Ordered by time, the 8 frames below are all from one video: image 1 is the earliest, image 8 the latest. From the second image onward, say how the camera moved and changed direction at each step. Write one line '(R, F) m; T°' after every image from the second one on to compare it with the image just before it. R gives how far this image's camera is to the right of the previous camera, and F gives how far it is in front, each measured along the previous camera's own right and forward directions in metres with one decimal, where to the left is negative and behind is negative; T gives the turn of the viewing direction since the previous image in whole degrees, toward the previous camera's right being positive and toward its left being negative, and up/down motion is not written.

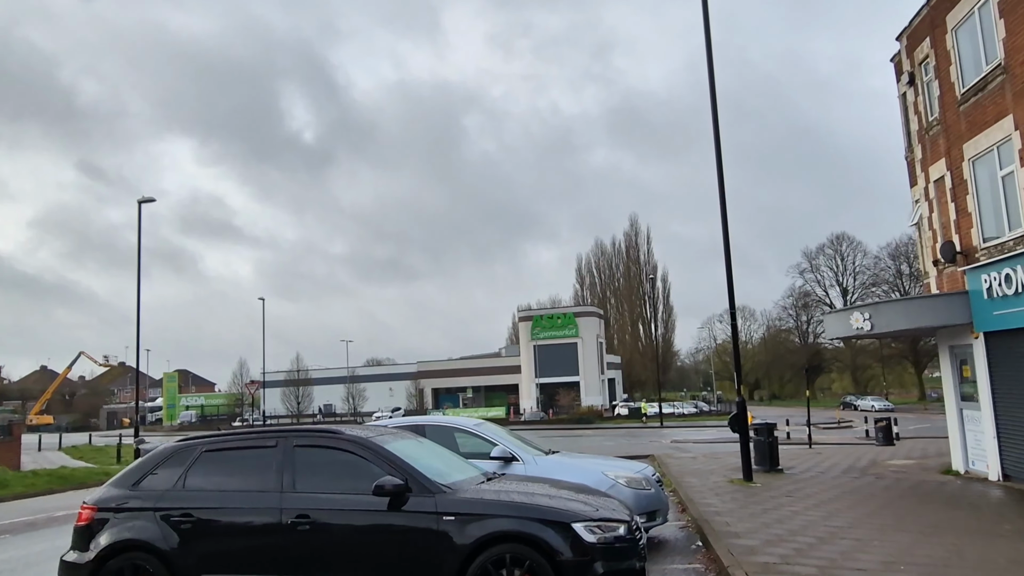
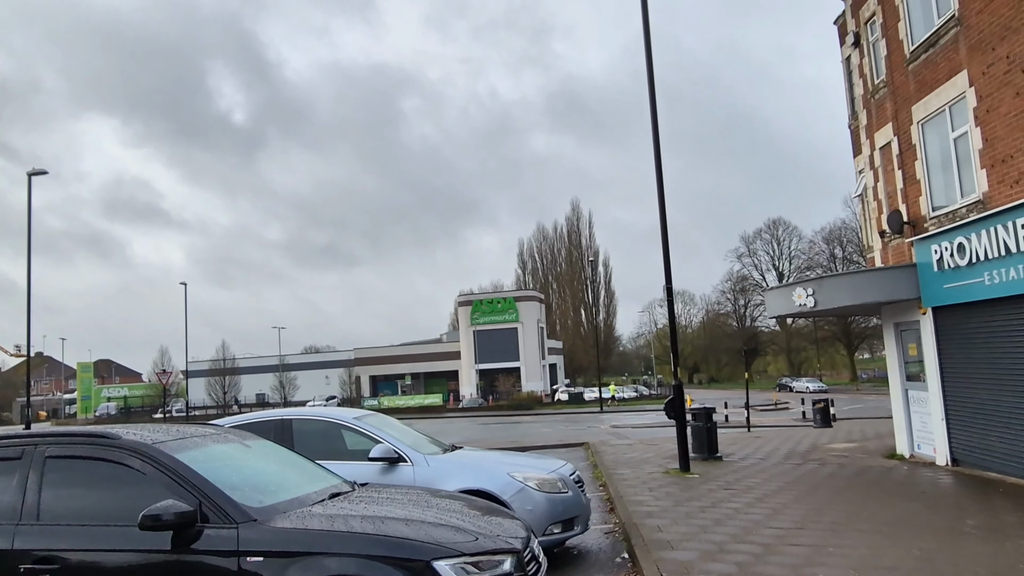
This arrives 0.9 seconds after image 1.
(+0.5, +1.3) m; +5°
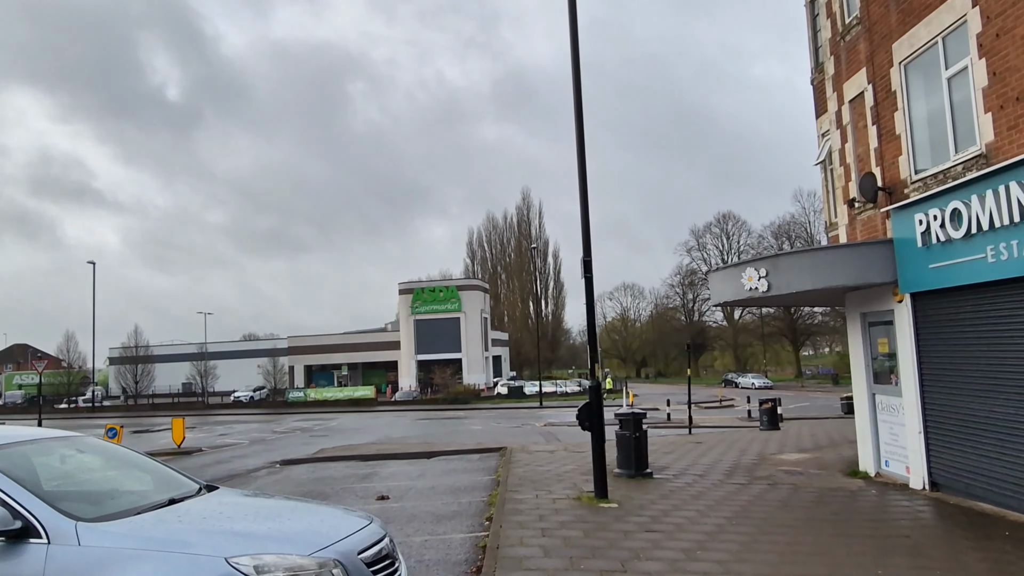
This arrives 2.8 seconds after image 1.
(+1.0, +2.5) m; +4°
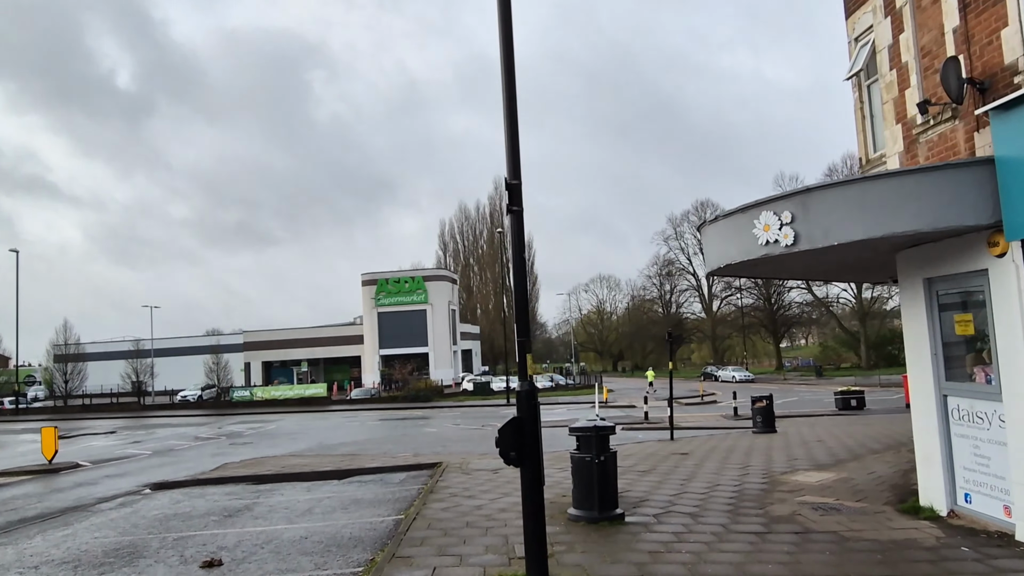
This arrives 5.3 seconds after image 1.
(+0.7, +3.3) m; +2°
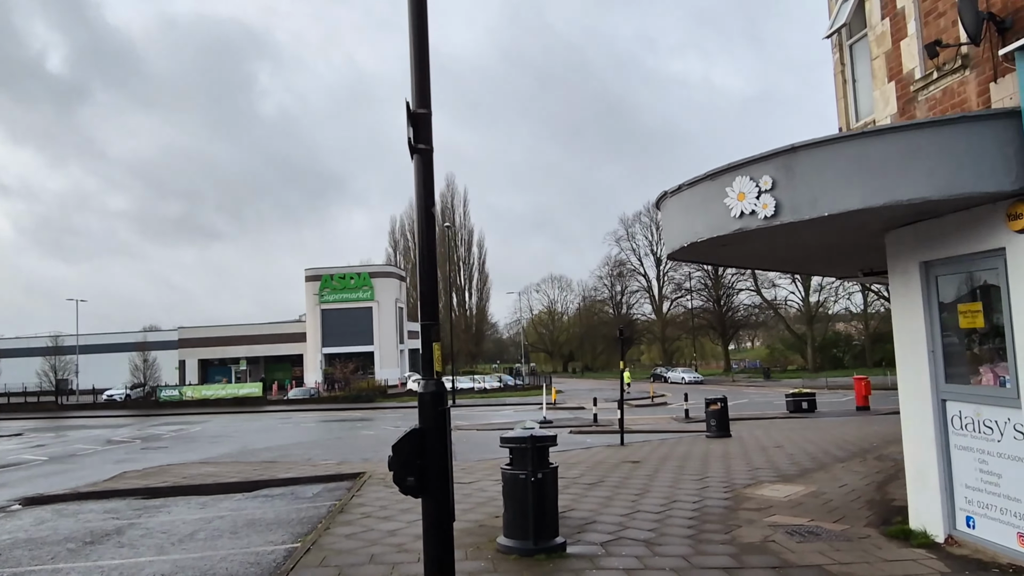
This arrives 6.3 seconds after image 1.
(+0.3, +1.3) m; +4°
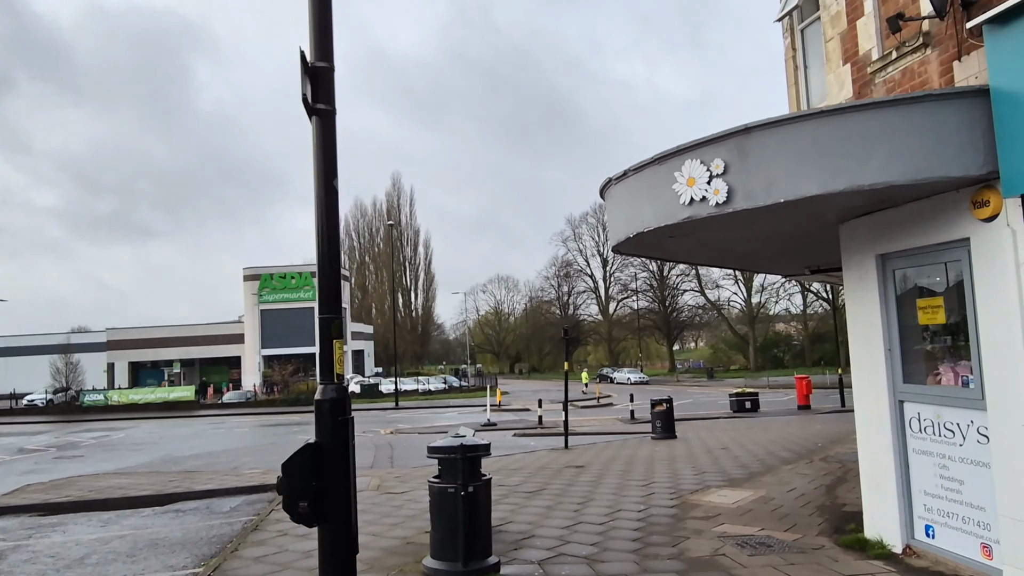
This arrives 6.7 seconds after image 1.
(+0.1, +0.6) m; +4°
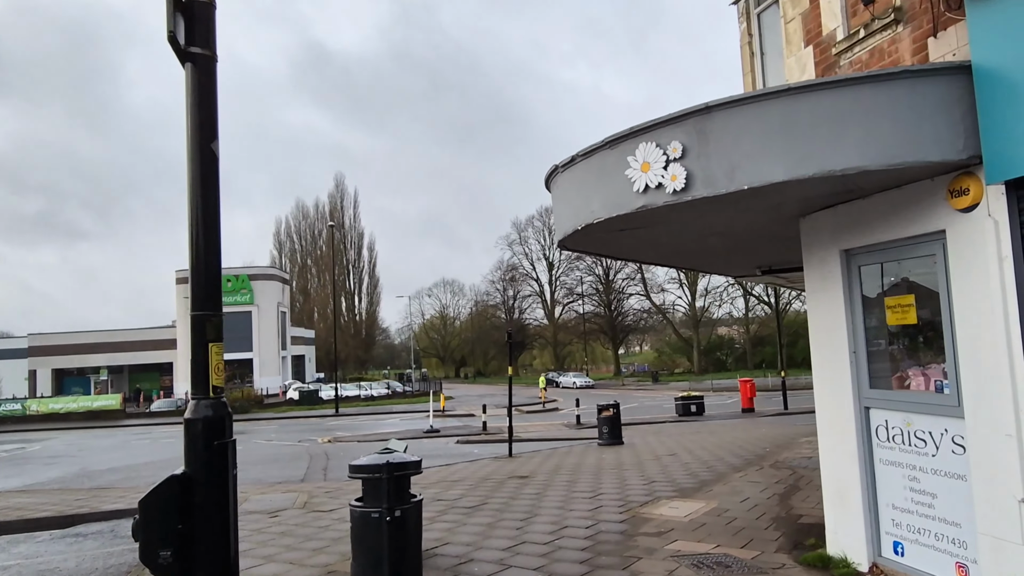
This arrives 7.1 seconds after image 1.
(+0.1, +0.6) m; +4°
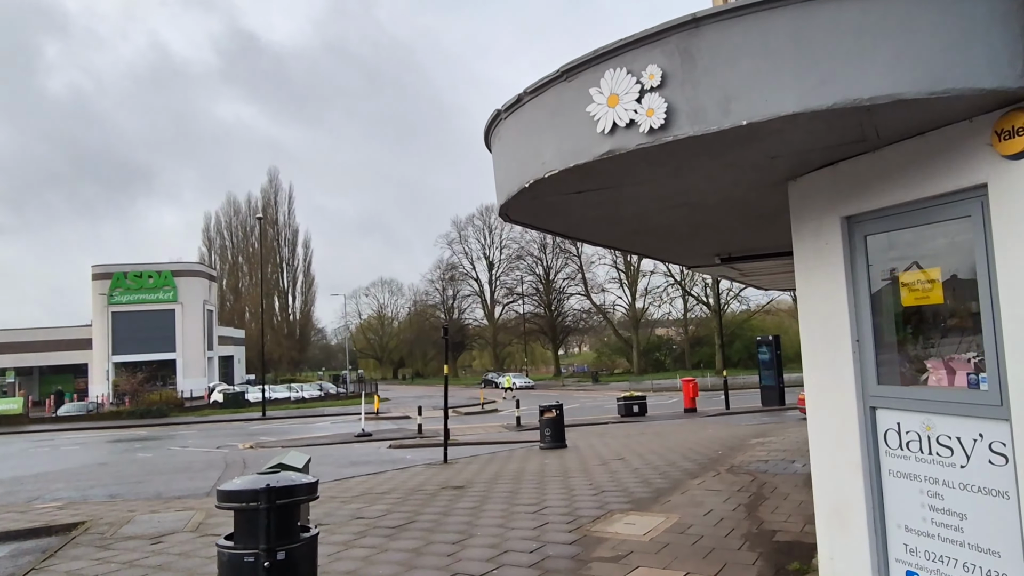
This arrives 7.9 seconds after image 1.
(+0.1, +1.1) m; +5°
